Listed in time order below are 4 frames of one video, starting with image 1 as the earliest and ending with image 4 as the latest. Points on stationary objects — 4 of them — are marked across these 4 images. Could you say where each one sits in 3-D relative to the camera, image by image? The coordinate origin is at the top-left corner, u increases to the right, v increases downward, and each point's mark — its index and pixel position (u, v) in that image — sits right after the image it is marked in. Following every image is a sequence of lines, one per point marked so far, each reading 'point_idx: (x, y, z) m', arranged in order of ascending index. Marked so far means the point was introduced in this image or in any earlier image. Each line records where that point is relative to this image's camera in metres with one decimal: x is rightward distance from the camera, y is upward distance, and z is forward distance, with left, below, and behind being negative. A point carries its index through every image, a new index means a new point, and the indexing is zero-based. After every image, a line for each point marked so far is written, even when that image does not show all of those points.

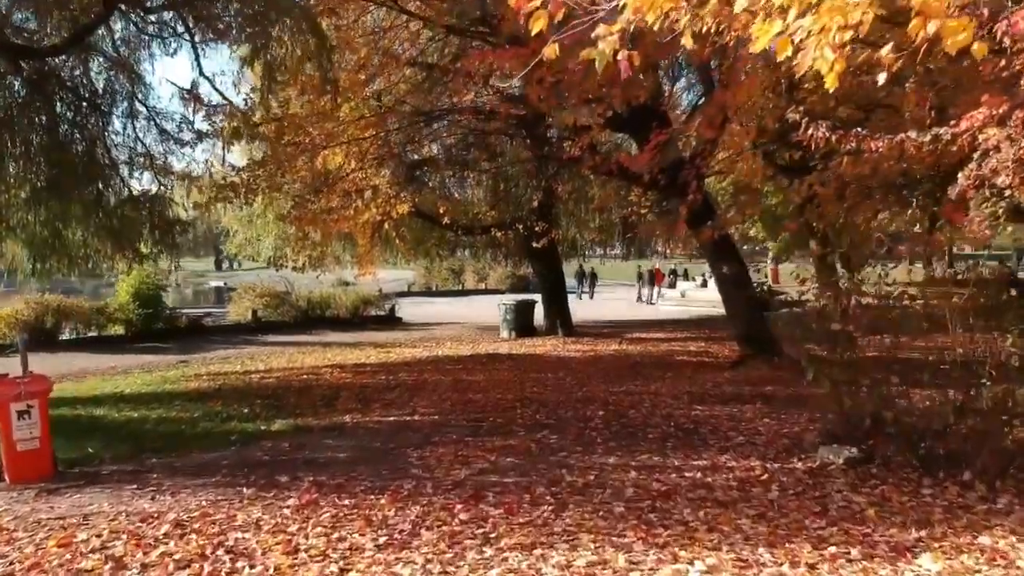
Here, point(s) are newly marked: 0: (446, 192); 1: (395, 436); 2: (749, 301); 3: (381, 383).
0: (-1.4, +2.0, +18.2) m
1: (-1.1, -1.4, +8.1) m
2: (+3.6, -0.3, +13.6) m
3: (-1.9, -1.4, +12.6) m
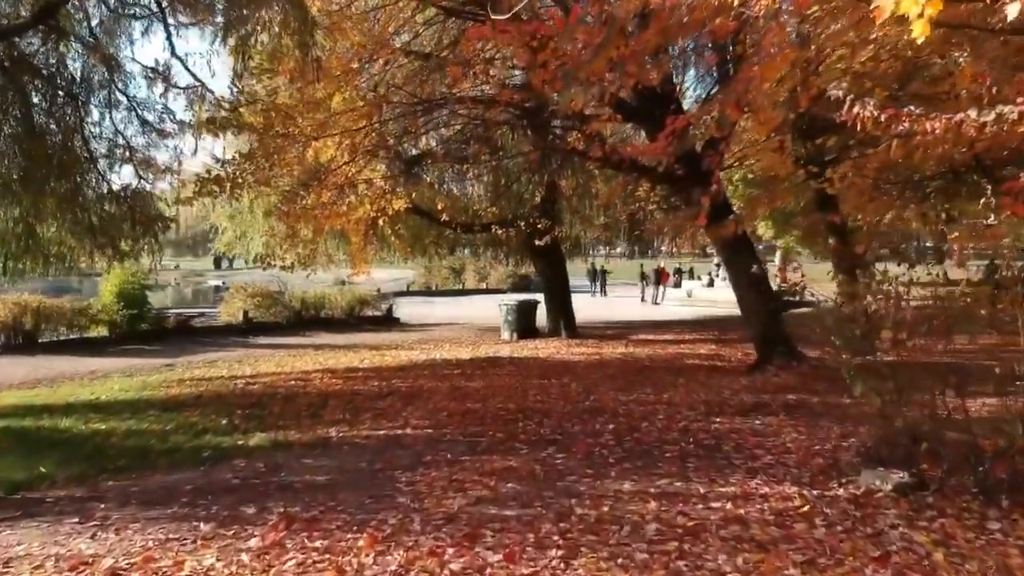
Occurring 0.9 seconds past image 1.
0: (-1.4, +2.0, +17.4) m
1: (-1.1, -1.4, +7.3) m
2: (+3.6, -0.3, +12.7) m
3: (-1.9, -1.4, +11.7) m
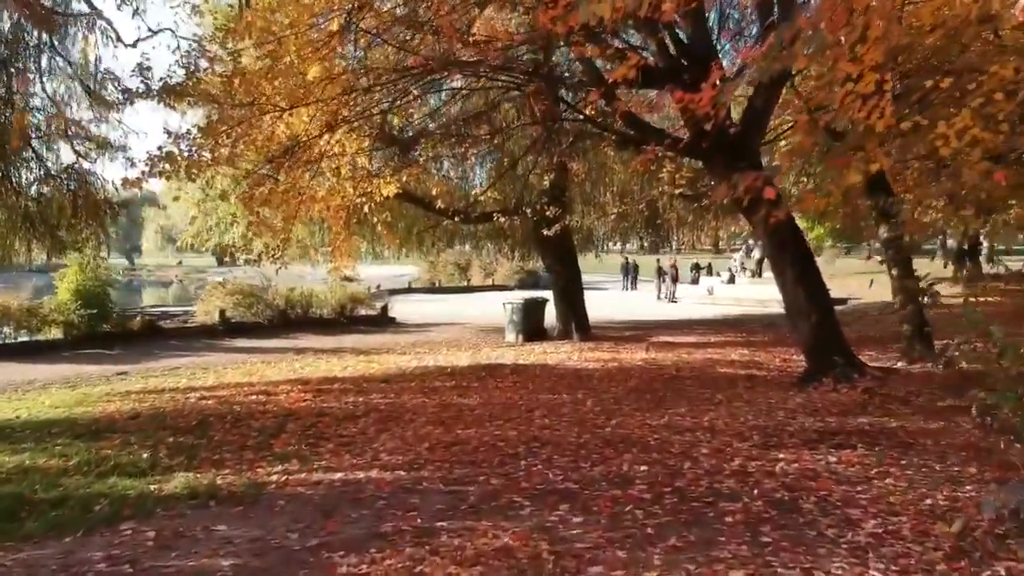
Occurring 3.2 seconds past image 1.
0: (-1.3, +2.1, +15.3) m
1: (-1.1, -1.4, +5.2) m
2: (+3.6, -0.2, +10.6) m
3: (-1.9, -1.3, +9.7) m
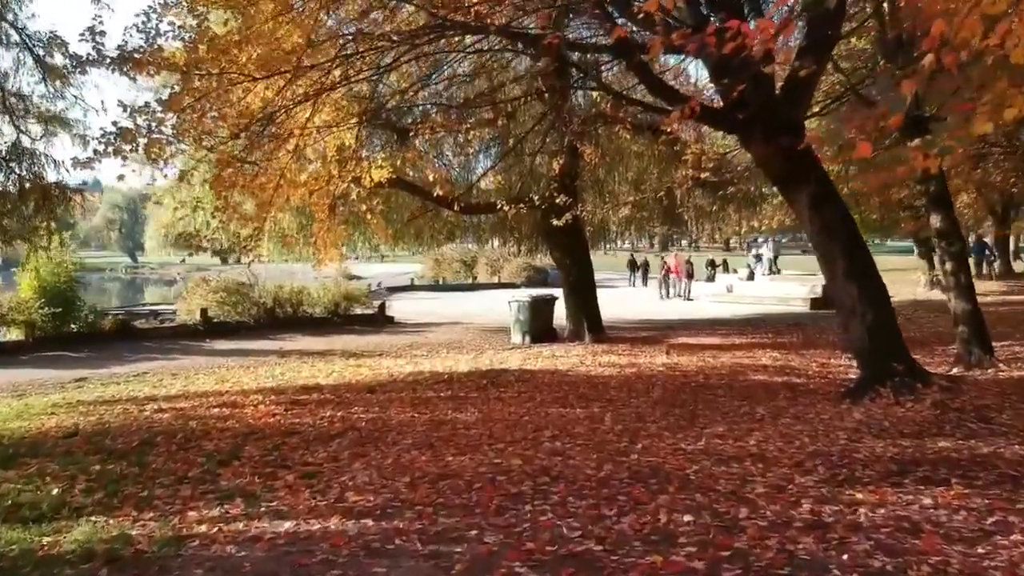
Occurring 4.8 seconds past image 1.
0: (-1.2, +2.2, +13.8) m
1: (-1.1, -1.3, +3.7) m
2: (+3.7, -0.2, +9.1) m
3: (-1.8, -1.3, +8.2) m
